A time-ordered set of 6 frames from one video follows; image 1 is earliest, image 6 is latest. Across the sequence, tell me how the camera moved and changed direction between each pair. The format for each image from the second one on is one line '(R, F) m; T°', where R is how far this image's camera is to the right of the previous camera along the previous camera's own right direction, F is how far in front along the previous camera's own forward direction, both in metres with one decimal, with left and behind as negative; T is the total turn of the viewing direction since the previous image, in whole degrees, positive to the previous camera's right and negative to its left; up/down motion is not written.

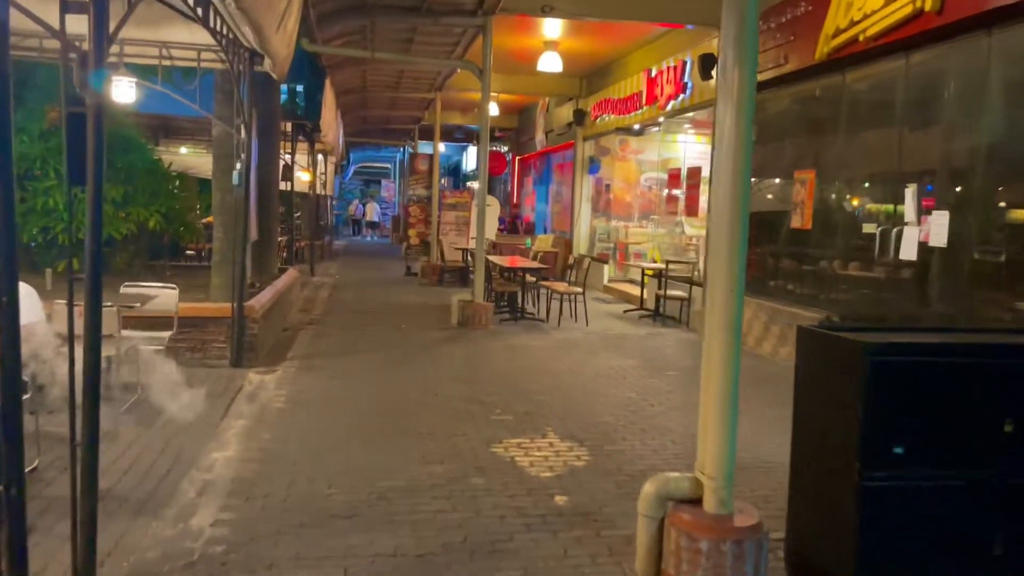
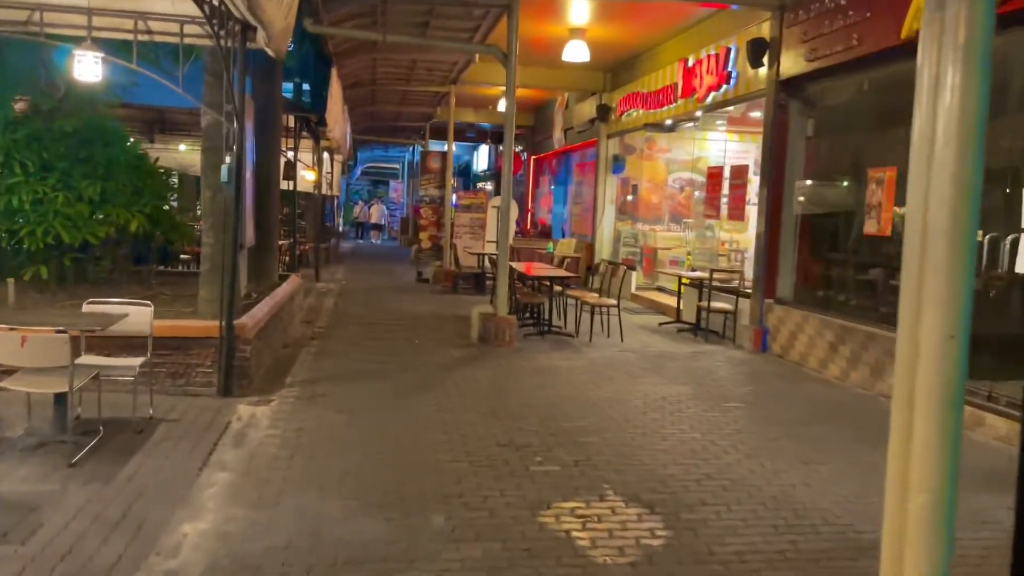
(-0.2, +1.0) m; 0°
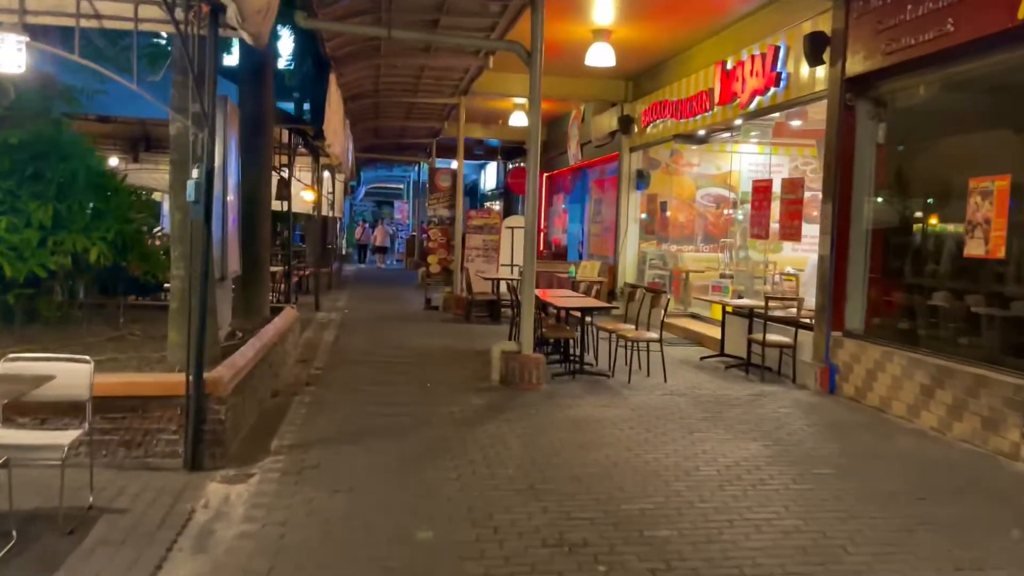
(-0.2, +1.2) m; 0°
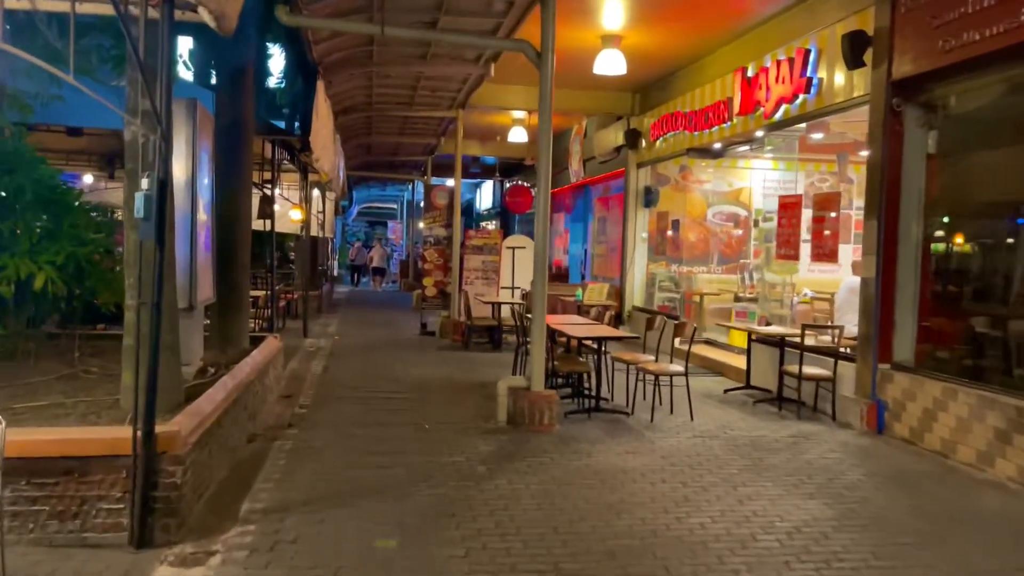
(-0.1, +0.8) m; 0°
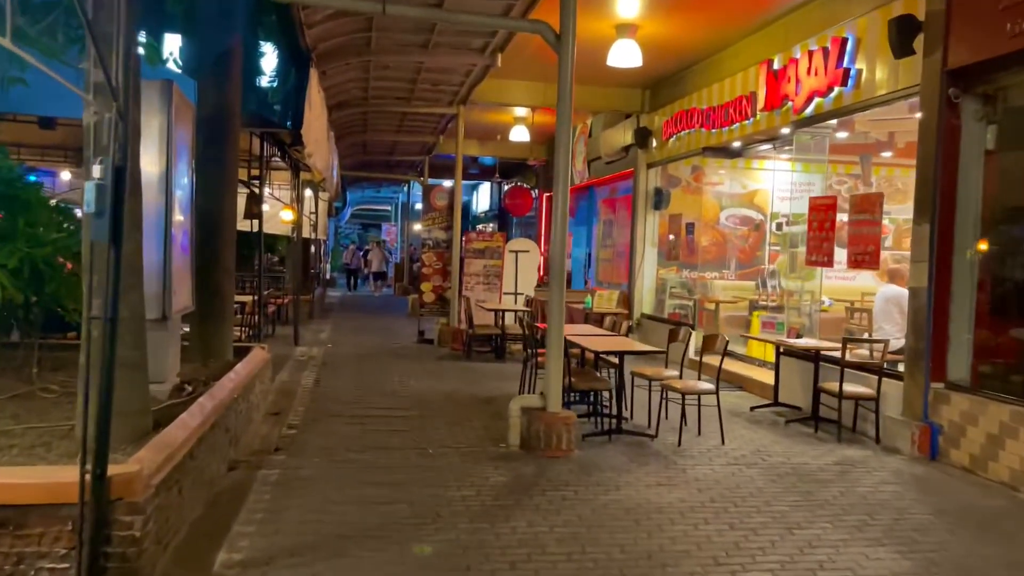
(-0.1, +0.7) m; 0°
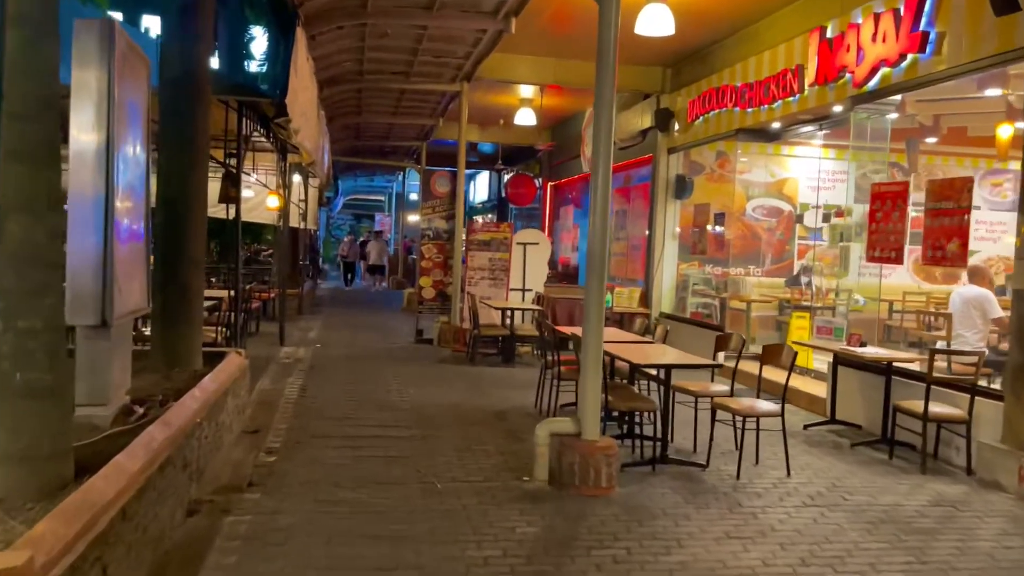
(-0.2, +1.1) m; +1°
